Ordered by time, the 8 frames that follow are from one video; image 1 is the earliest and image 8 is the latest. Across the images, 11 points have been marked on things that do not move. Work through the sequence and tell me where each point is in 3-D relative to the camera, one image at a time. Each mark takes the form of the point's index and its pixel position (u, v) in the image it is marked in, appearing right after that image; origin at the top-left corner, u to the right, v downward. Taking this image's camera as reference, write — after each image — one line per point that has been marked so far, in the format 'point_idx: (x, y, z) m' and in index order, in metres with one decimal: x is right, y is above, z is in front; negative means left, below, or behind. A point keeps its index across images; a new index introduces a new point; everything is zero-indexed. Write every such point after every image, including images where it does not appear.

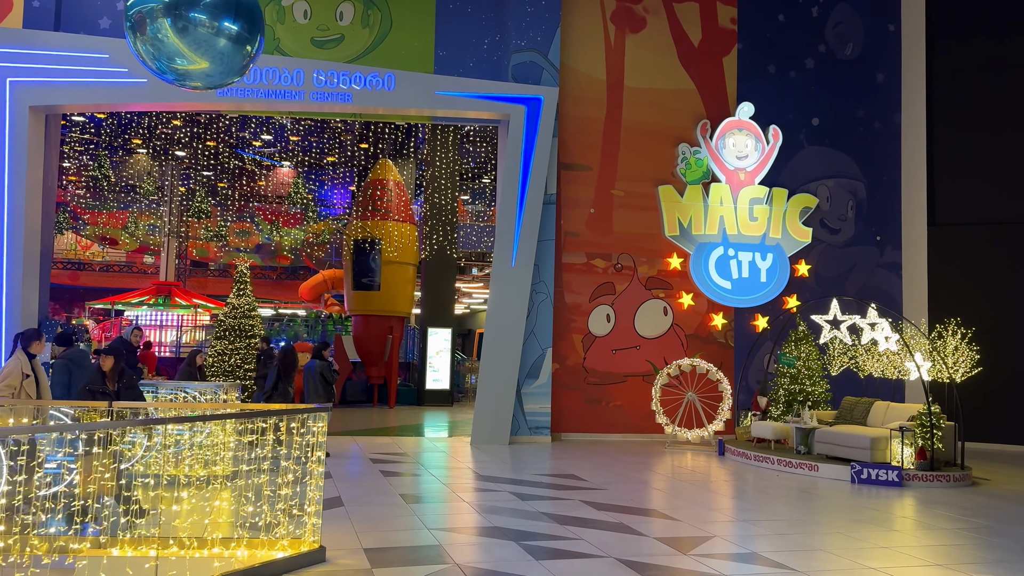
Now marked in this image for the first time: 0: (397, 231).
0: (-2.4, +1.2, +14.9) m
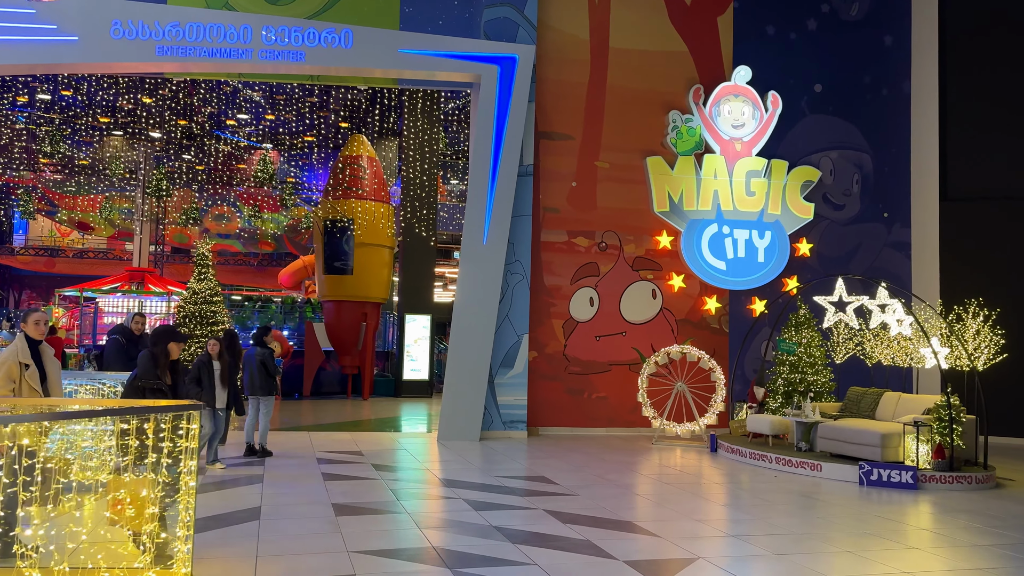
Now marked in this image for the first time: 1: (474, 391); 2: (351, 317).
0: (-2.7, +1.6, +14.0) m
1: (-0.5, -1.3, +8.6) m
2: (-3.2, -0.6, +14.1) m
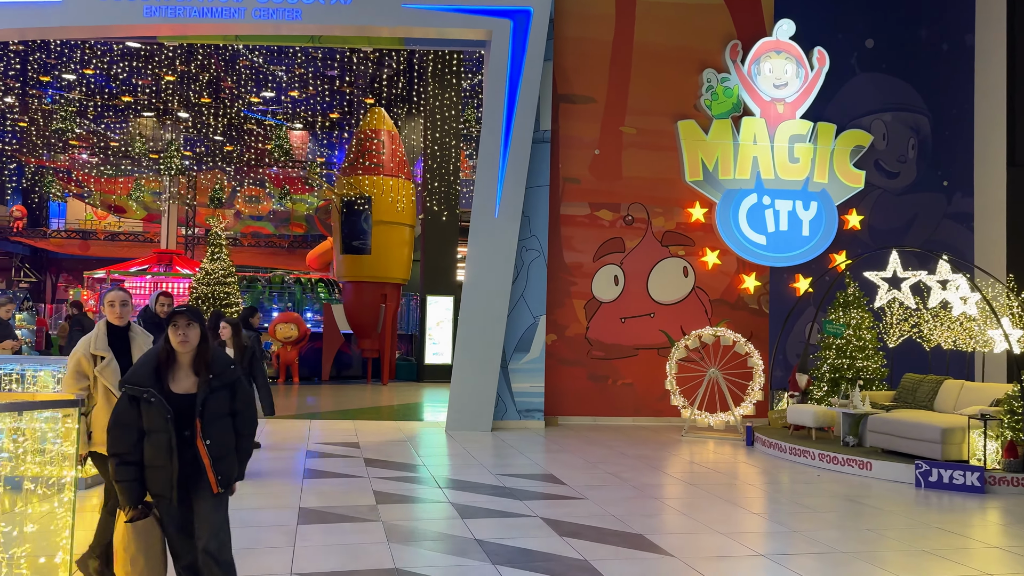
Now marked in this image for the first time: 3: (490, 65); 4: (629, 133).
0: (-2.3, +1.9, +13.4) m
1: (-0.3, -1.0, +7.9) m
2: (-2.7, -0.2, +13.6) m
3: (-0.3, +2.6, +8.2) m
4: (+1.5, +2.0, +9.3) m
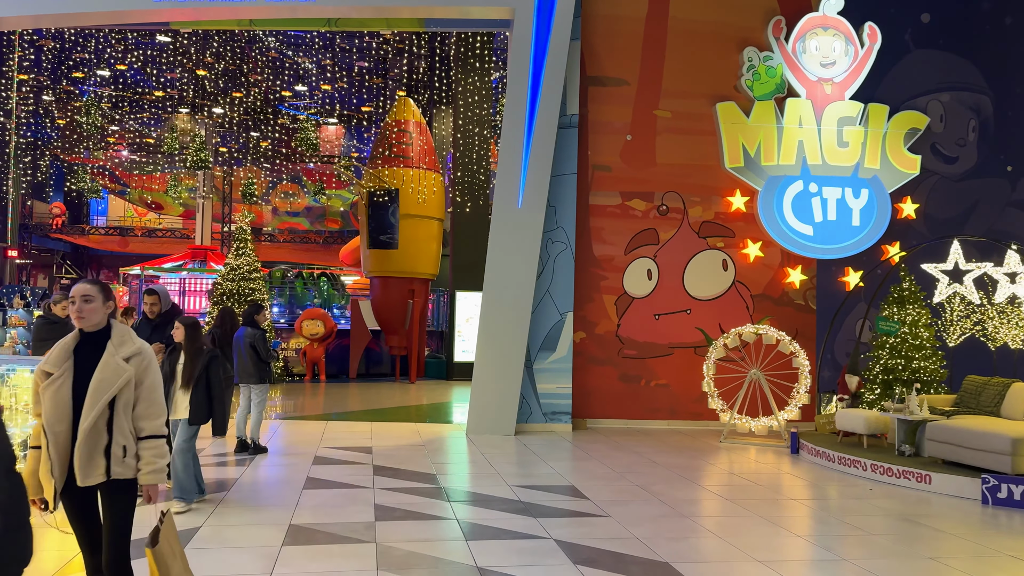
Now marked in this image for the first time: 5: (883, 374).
0: (-1.7, +2.0, +13.0) m
1: (0.0, -1.0, +7.5) m
2: (-2.2, -0.1, +13.2) m
3: (0.0, +2.7, +7.7) m
4: (+1.9, +2.1, +8.7) m
5: (+4.1, -1.0, +7.8) m
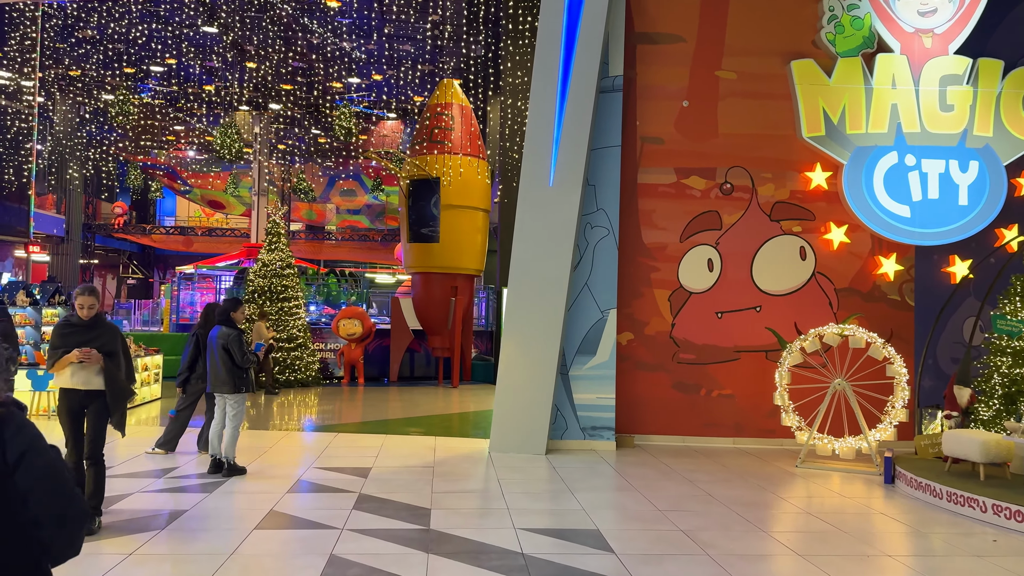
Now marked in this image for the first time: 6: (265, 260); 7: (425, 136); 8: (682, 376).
0: (-0.9, +2.1, +12.0) m
1: (+0.2, -0.9, +6.4) m
2: (-1.3, -0.1, +12.3) m
3: (+0.3, +2.7, +6.6) m
4: (+2.3, +2.2, +7.4) m
5: (+4.4, -0.9, +6.3) m
6: (-4.0, +0.5, +11.5) m
7: (-1.5, +2.6, +12.2) m
8: (+1.8, -0.9, +7.3) m
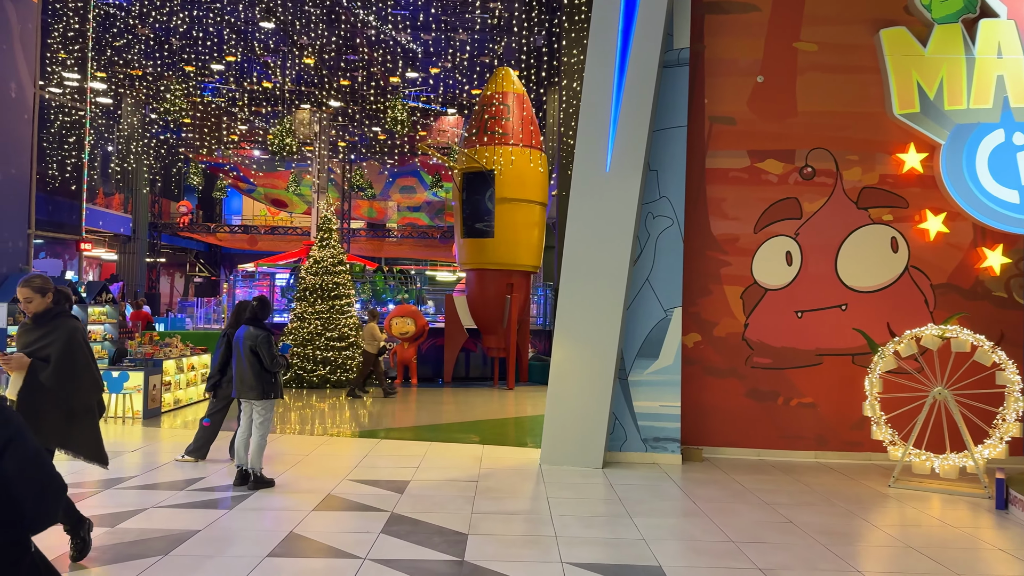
0: (+0.1, +2.1, +11.5) m
1: (+0.7, -0.9, +5.8) m
2: (-0.3, 0.0, +11.8) m
3: (+0.8, +2.8, +6.0) m
4: (+2.8, +2.2, +6.6) m
5: (+4.8, -0.8, +5.3) m
6: (-3.1, +0.5, +11.2) m
7: (-0.6, +2.7, +11.7) m
8: (+2.3, -0.9, +6.6) m
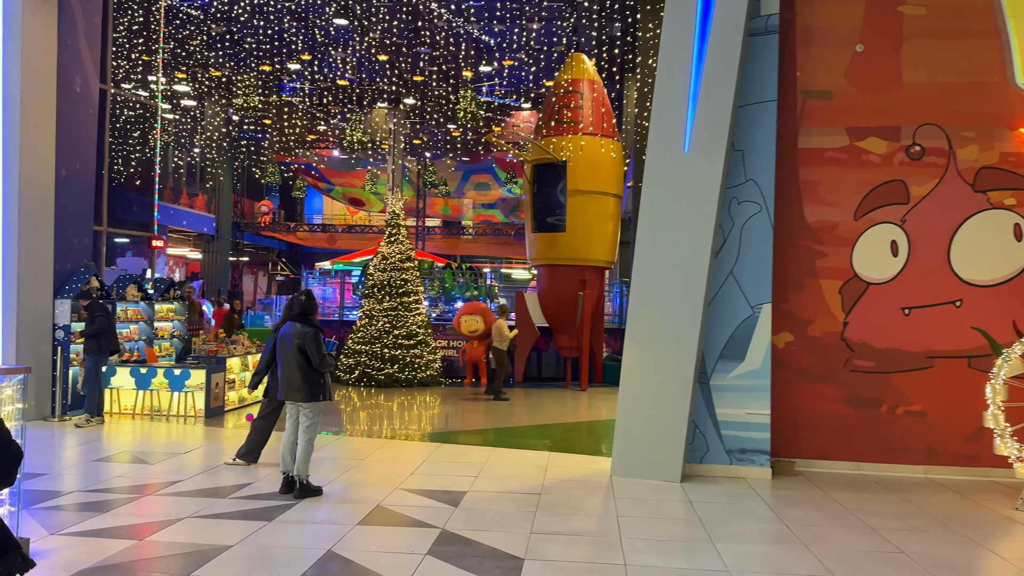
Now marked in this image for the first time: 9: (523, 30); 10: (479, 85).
0: (+1.2, +2.2, +11.0) m
1: (+1.2, -0.8, +5.2) m
2: (+0.9, +0.1, +11.3) m
3: (+1.3, +2.8, +5.4) m
4: (+3.3, +2.3, +5.8) m
5: (+5.3, -0.8, +4.3) m
6: (-2.0, +0.6, +11.1) m
7: (+0.6, +2.7, +11.3) m
8: (+2.9, -0.8, +5.8) m
9: (+0.2, +5.1, +13.8) m
10: (-0.8, +4.7, +16.4) m
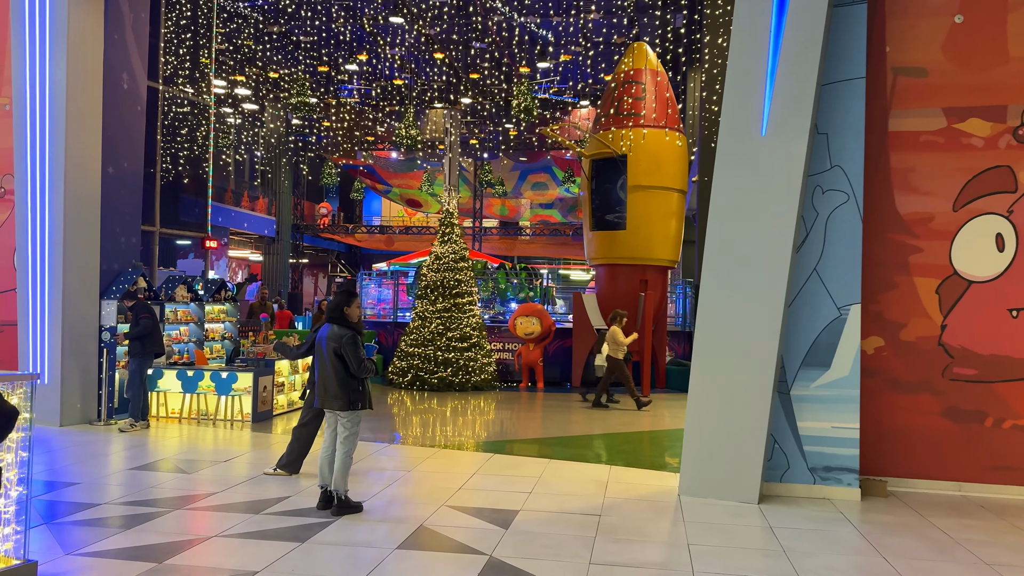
0: (+2.1, +2.2, +10.5) m
1: (+1.6, -0.8, +4.7) m
2: (+1.8, 0.0, +10.8) m
3: (+1.7, +2.8, +4.9) m
4: (+3.8, +2.3, +5.1) m
5: (+5.6, -0.8, +3.4) m
6: (-1.1, +0.5, +10.8) m
7: (+1.5, +2.7, +10.8) m
8: (+3.3, -0.8, +5.2) m
9: (+1.3, +5.1, +13.3) m
10: (+0.5, +4.7, +16.0) m
